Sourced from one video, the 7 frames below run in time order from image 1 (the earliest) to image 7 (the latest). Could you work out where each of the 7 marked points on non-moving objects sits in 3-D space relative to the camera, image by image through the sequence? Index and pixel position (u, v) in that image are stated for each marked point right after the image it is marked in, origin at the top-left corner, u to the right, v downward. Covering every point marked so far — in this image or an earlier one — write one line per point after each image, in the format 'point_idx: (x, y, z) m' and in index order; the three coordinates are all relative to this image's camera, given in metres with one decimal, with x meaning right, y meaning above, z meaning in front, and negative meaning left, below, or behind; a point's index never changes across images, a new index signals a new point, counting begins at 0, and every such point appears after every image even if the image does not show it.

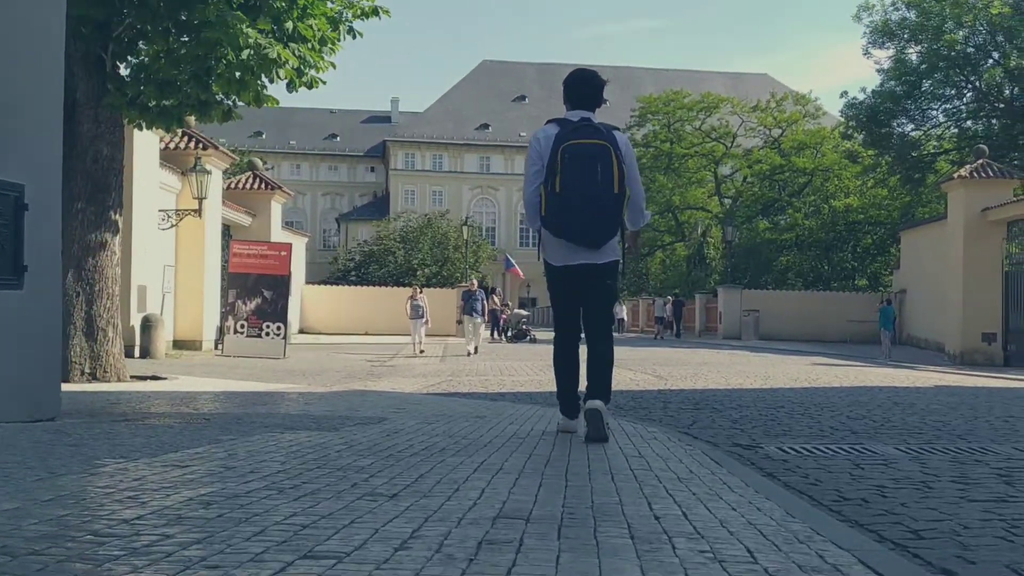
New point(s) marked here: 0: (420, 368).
0: (-1.7, -1.5, +18.1) m
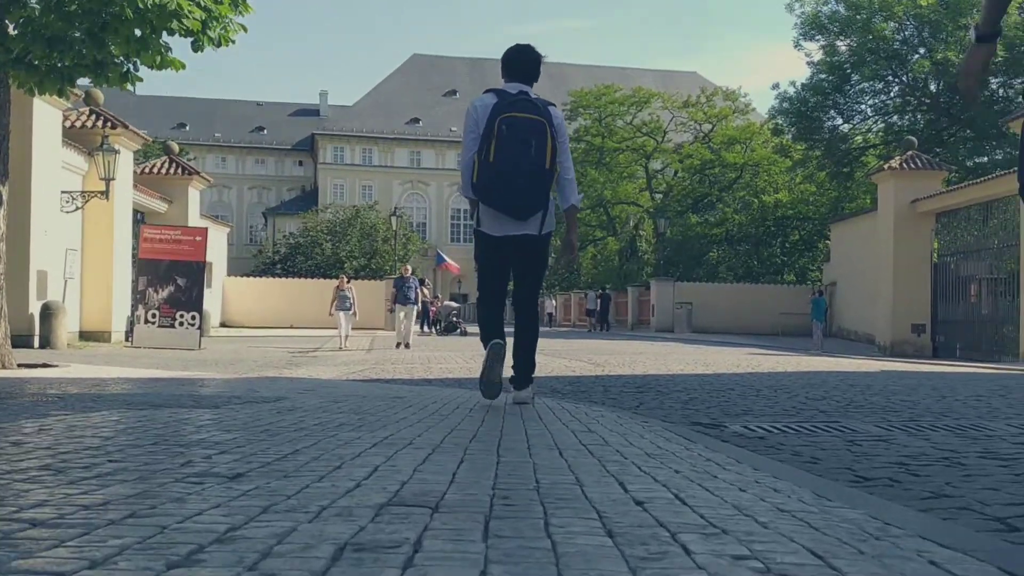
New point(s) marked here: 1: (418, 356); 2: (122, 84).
0: (-2.9, -1.2, +17.1) m
1: (-1.7, -1.3, +18.4) m
2: (-4.8, +2.5, +12.0) m
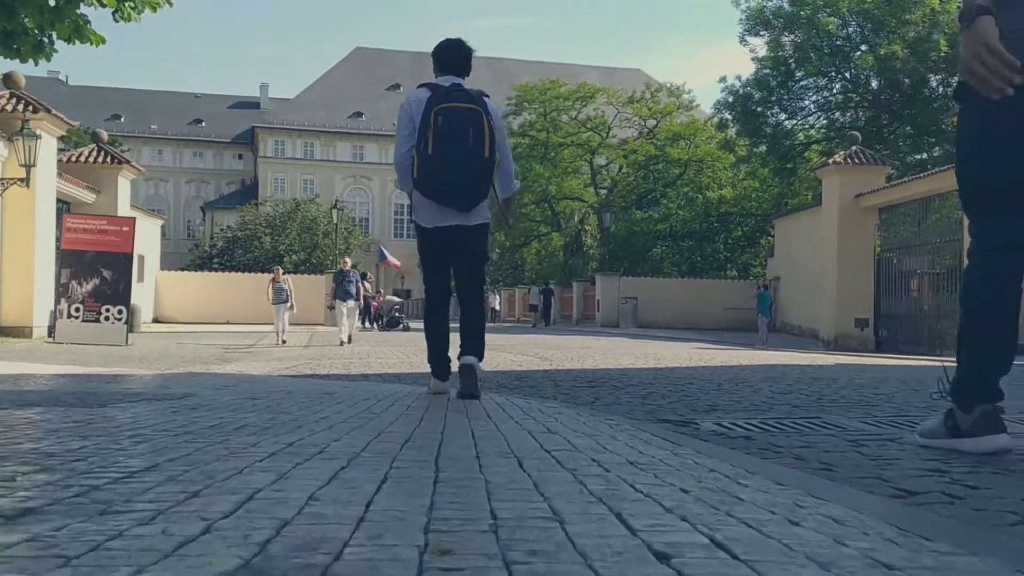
0: (-3.9, -1.1, +16.3) m
1: (-2.7, -1.2, +17.7) m
2: (-5.4, +2.6, +11.1) m
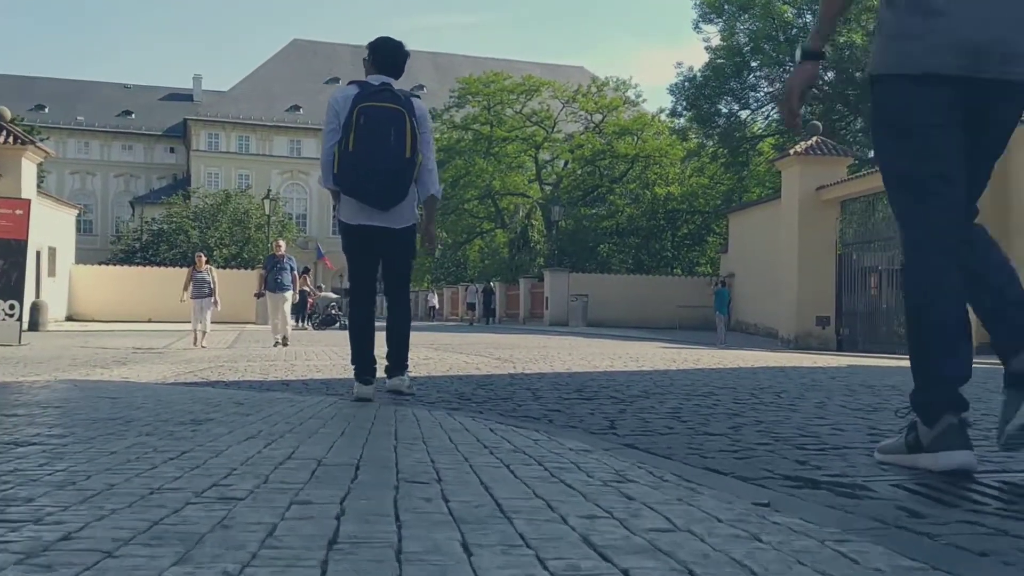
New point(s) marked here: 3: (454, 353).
0: (-4.6, -0.9, +14.1) m
1: (-3.5, -1.0, +15.6) m
2: (-5.8, +2.7, +8.9) m
3: (-0.8, -1.0, +15.0) m
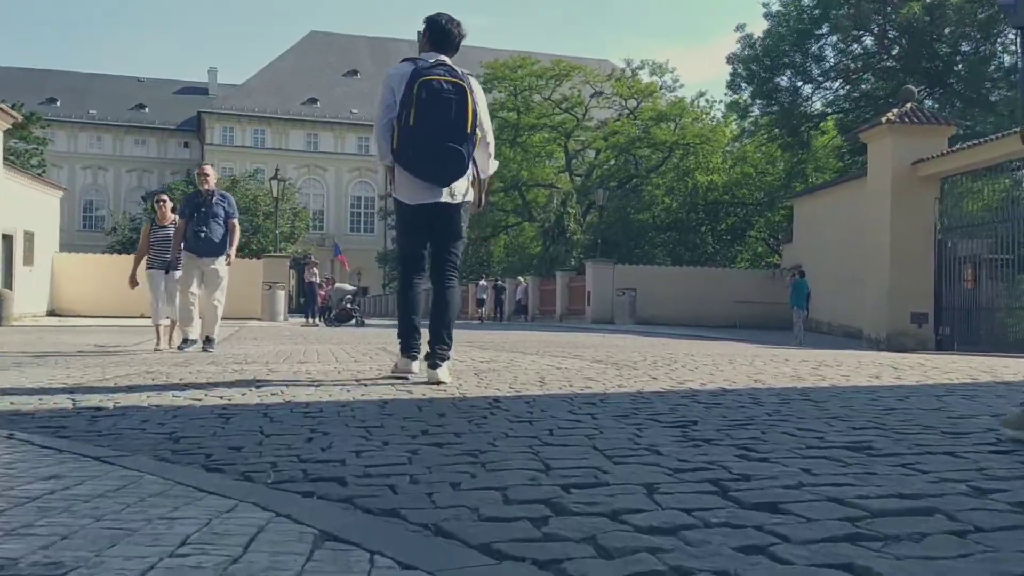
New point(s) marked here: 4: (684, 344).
0: (-3.8, -0.7, +10.2) m
1: (-2.7, -0.8, +11.6) m
2: (-5.1, +3.0, +4.9) m
3: (+0.1, -0.7, +11.0) m
4: (+2.8, -0.9, +15.9) m
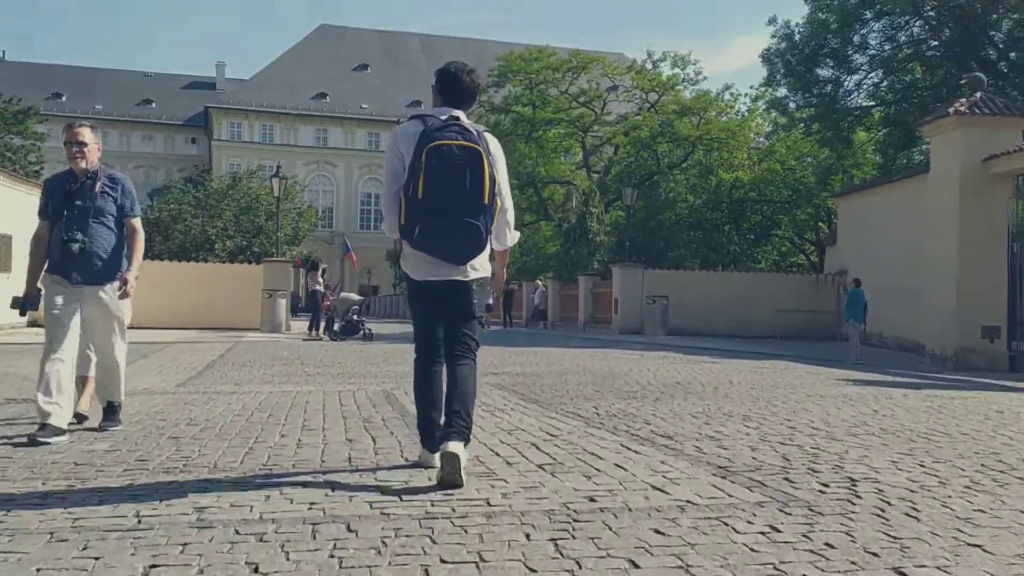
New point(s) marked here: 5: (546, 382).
0: (-3.4, -1.0, +7.7) m
1: (-2.3, -1.1, +9.1) m
2: (-4.7, +2.7, +2.4) m
3: (+0.5, -1.0, +8.4) m
4: (+3.2, -1.2, +13.4) m
5: (+0.4, -1.1, +11.4) m
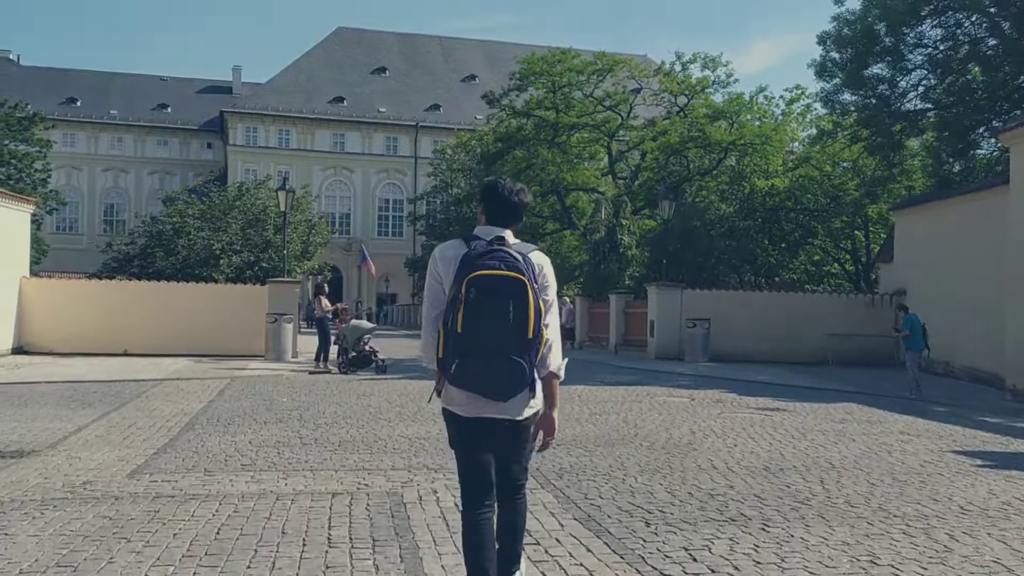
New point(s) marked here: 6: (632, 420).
0: (-3.0, -1.5, +5.2) m
1: (-1.9, -1.6, +6.7) m
2: (-4.5, +2.2, 0.0) m
3: (+0.8, -1.6, +5.9) m
4: (+3.7, -1.8, +10.8) m
5: (+0.8, -1.7, +8.9) m
6: (+1.7, -1.8, +13.3) m
